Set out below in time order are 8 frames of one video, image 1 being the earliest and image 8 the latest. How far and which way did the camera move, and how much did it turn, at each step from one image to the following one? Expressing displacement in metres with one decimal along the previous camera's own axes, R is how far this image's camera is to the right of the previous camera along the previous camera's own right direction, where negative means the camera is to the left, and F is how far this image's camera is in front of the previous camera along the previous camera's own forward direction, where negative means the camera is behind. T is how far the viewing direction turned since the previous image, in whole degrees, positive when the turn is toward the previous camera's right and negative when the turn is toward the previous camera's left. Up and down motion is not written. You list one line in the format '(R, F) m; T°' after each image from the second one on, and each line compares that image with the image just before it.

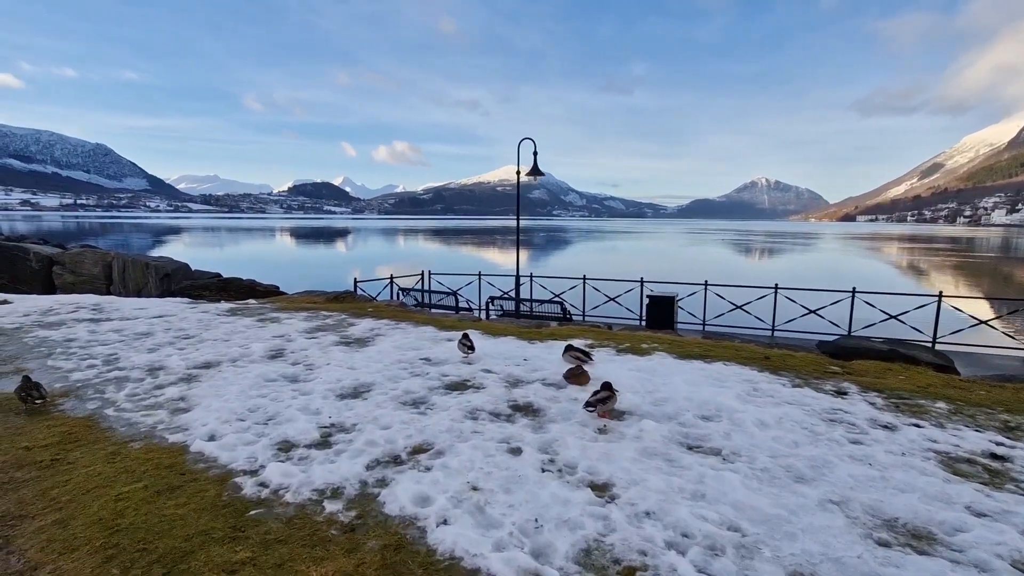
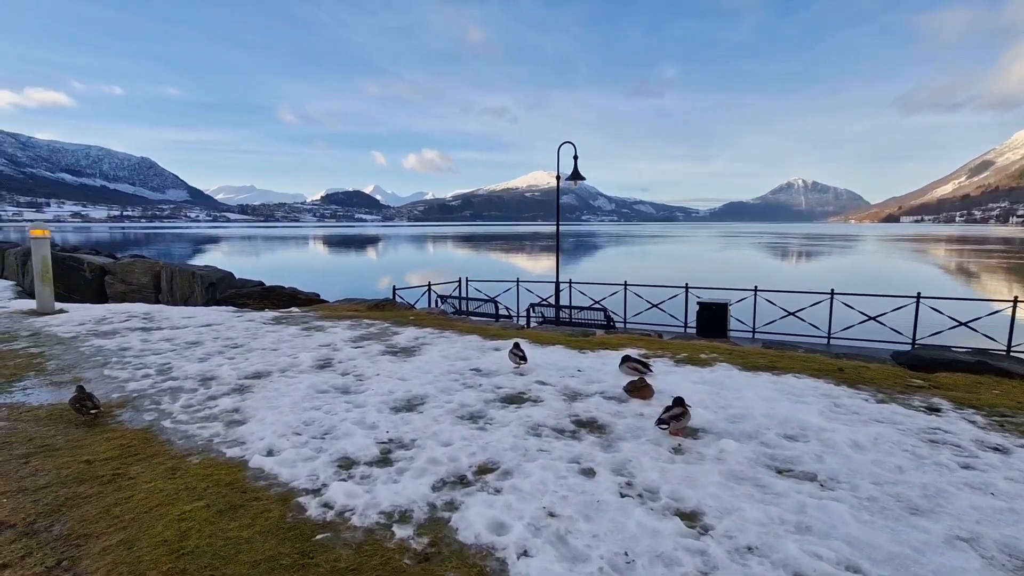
(-0.3, +0.2) m; -3°
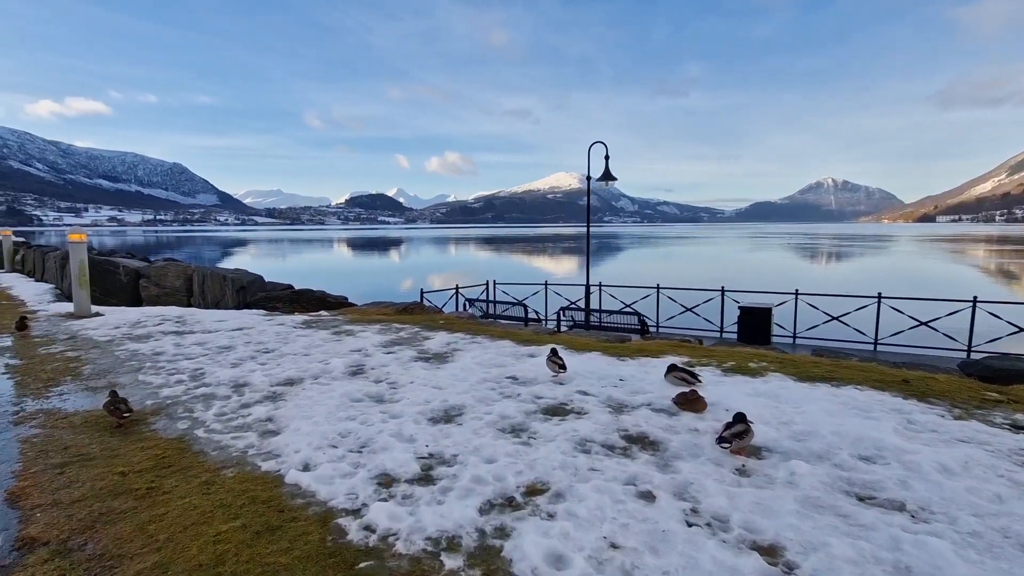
(-0.2, +0.3) m; -2°
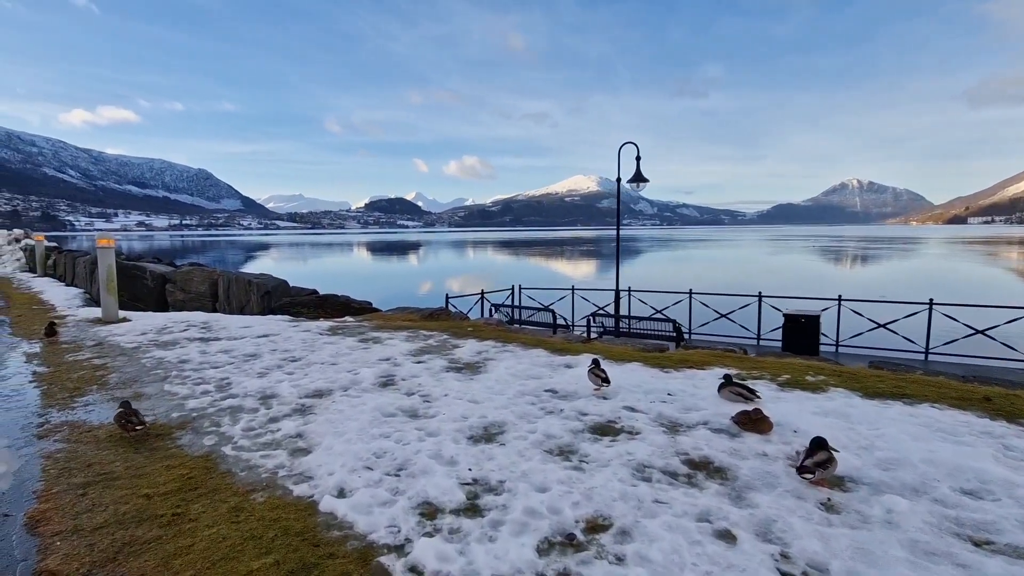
(-0.2, +0.3) m; -2°
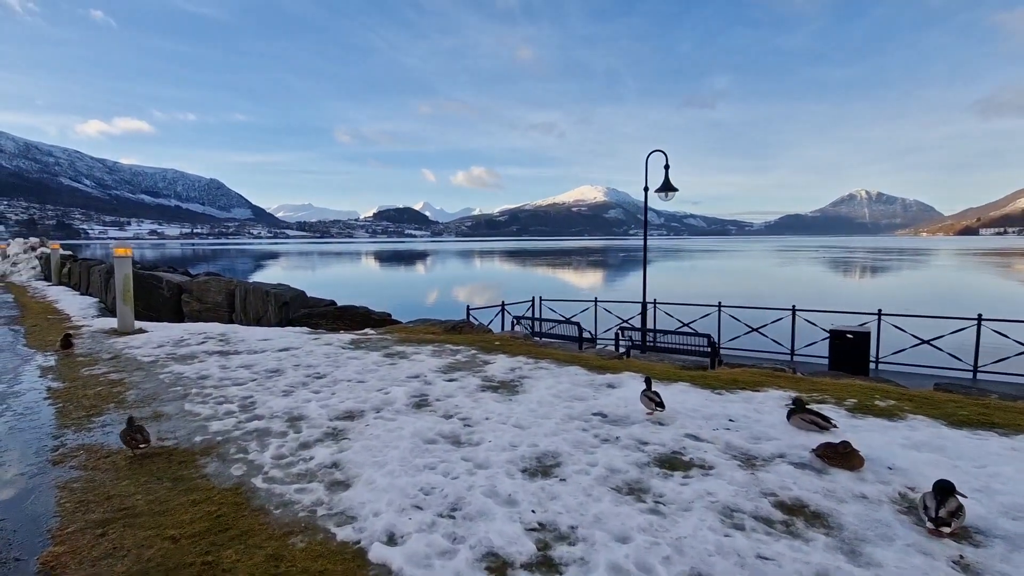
(-0.4, +0.4) m; -1°
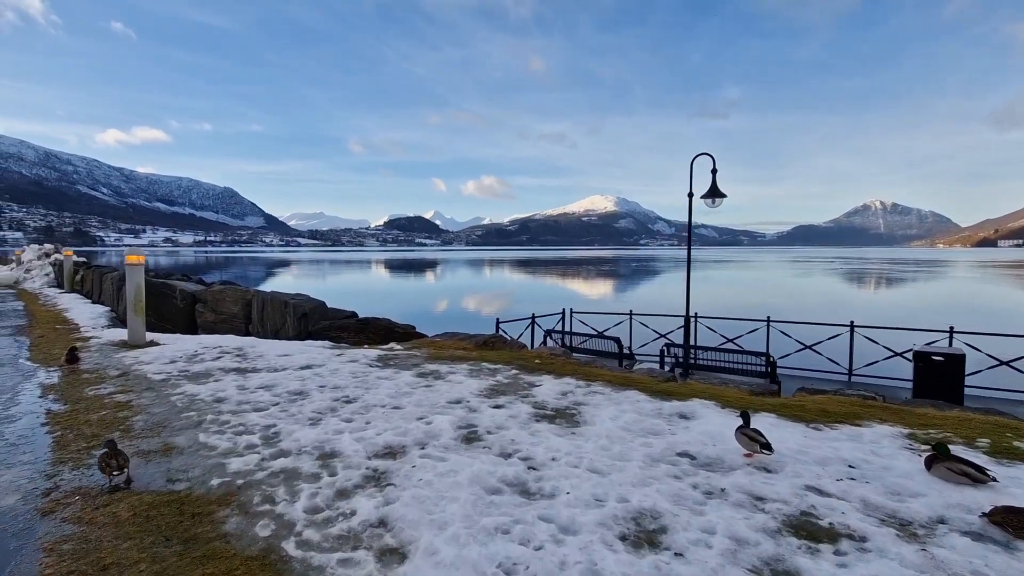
(-0.6, +0.8) m; -1°
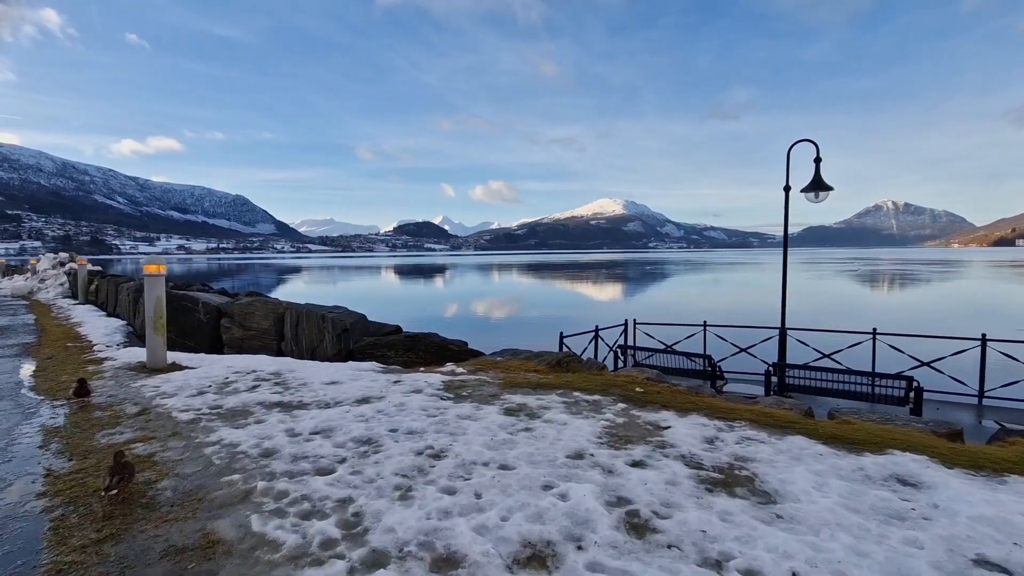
(-1.2, +1.5) m; -1°
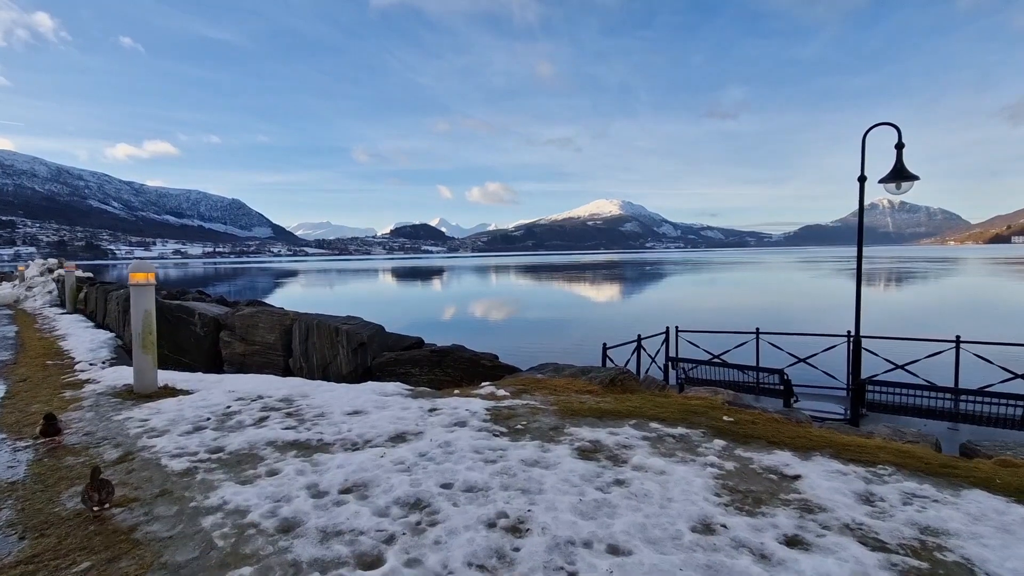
(-0.7, +1.2) m; 0°
